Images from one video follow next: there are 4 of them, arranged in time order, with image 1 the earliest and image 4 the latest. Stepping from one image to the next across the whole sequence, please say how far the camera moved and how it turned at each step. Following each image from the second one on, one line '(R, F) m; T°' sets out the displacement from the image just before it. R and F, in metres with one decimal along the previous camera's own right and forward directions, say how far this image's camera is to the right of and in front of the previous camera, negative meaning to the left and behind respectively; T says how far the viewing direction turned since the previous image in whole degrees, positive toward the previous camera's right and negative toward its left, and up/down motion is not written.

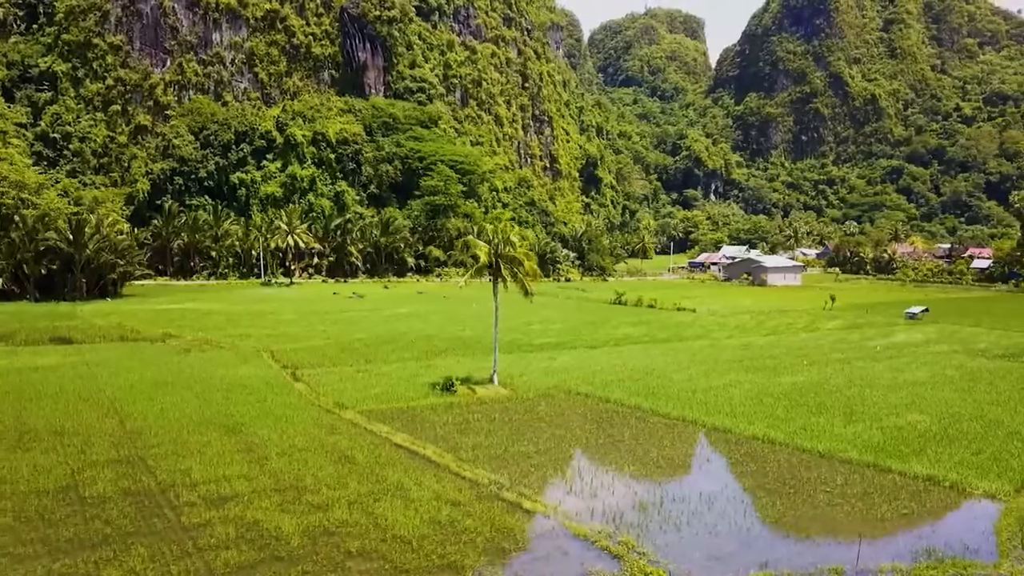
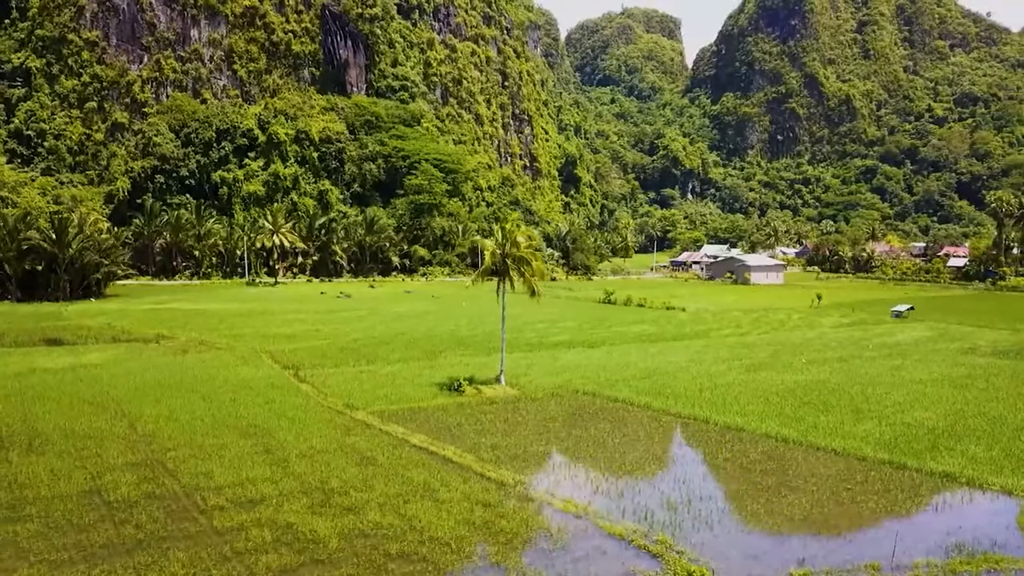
(-0.9, 0.0) m; +2°
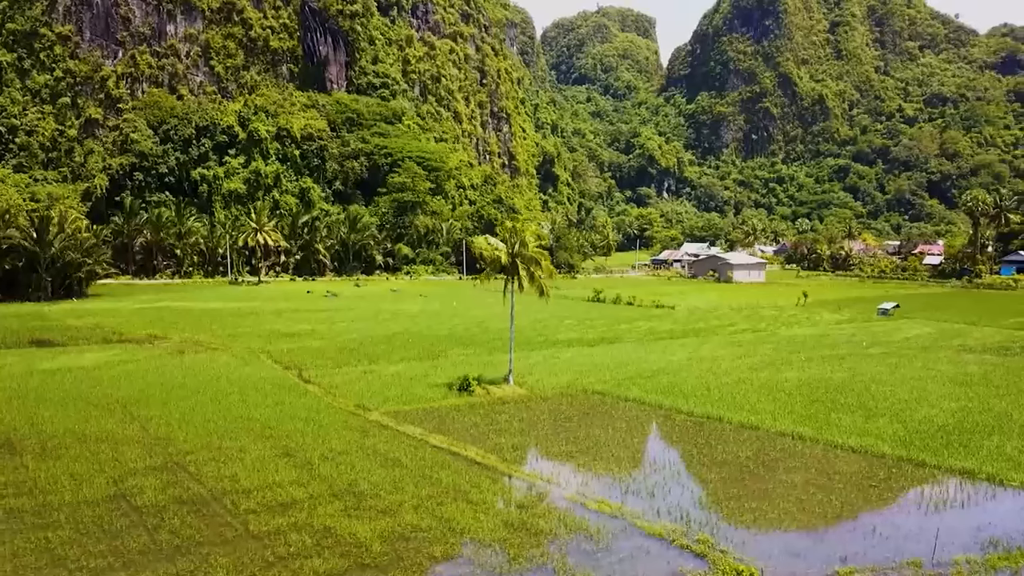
(-1.0, +0.1) m; +2°
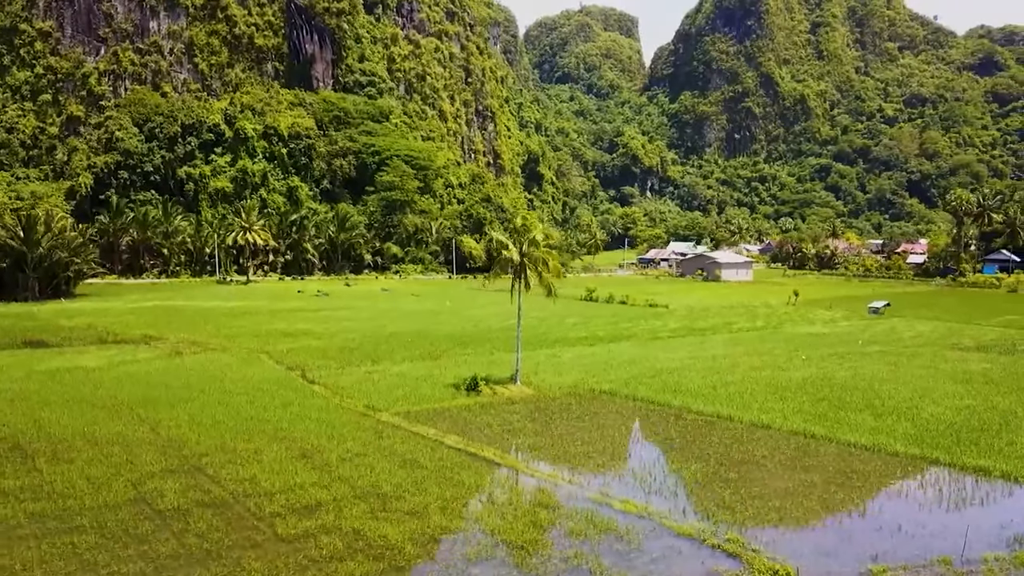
(-0.7, 0.0) m; +1°
